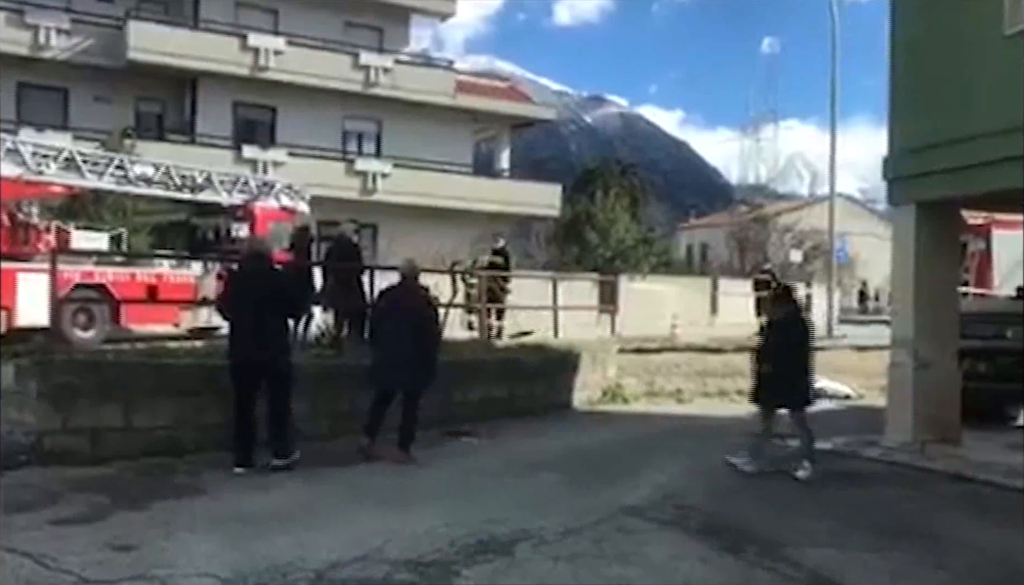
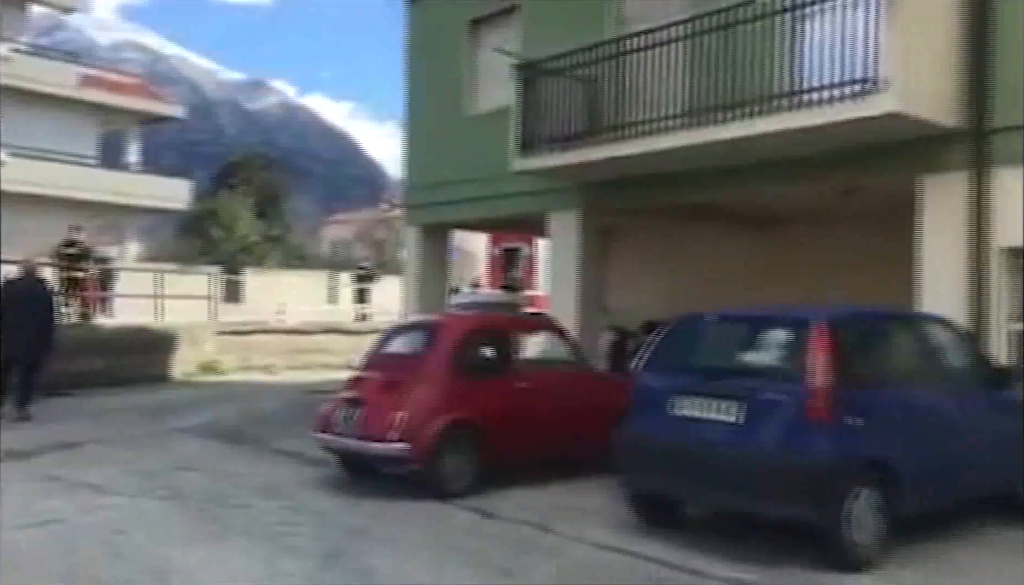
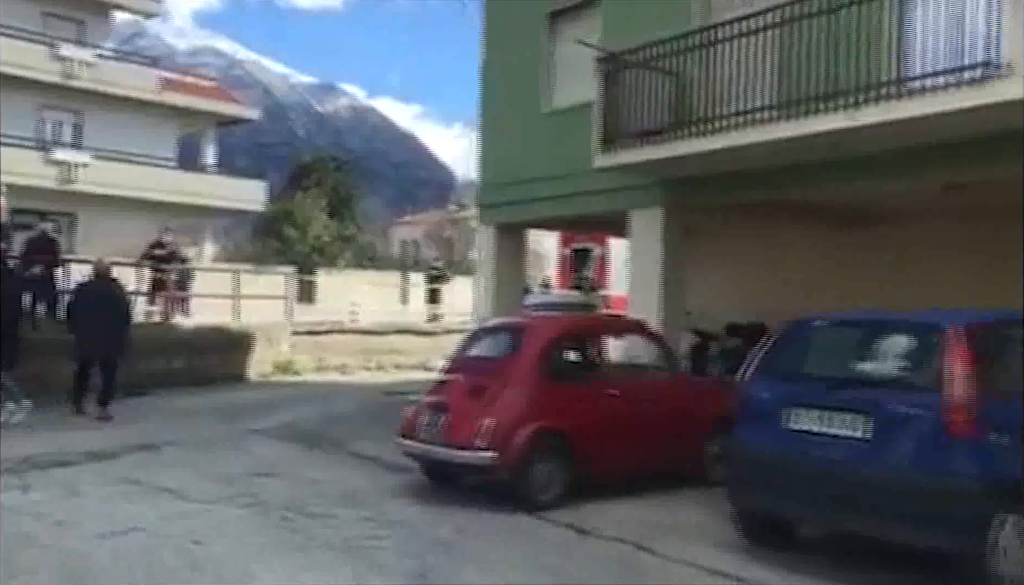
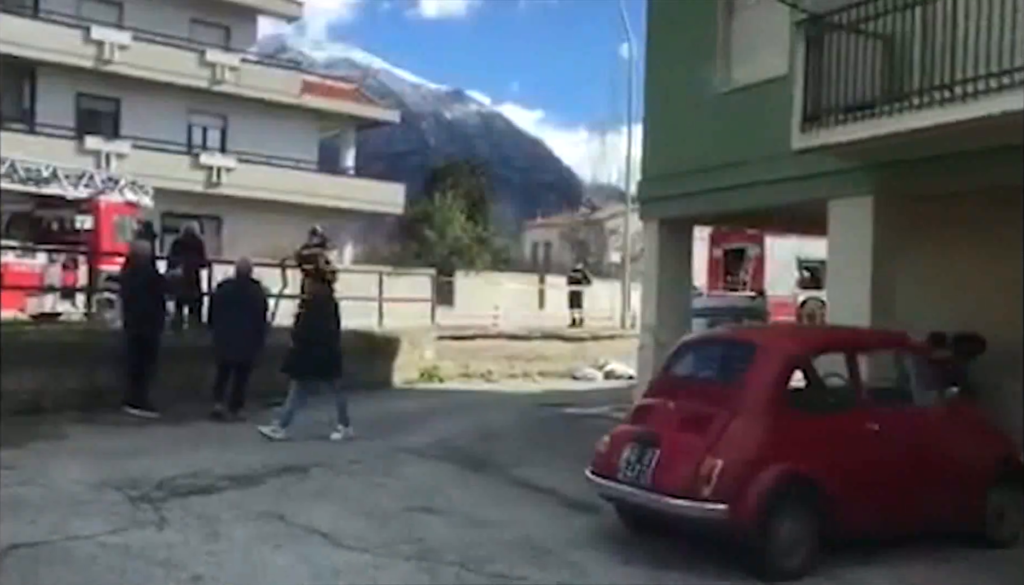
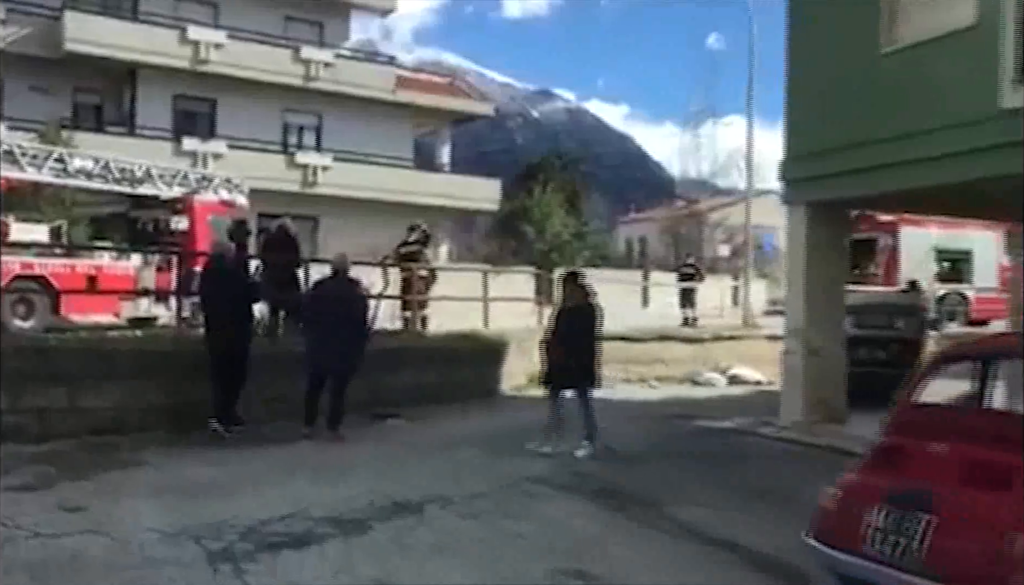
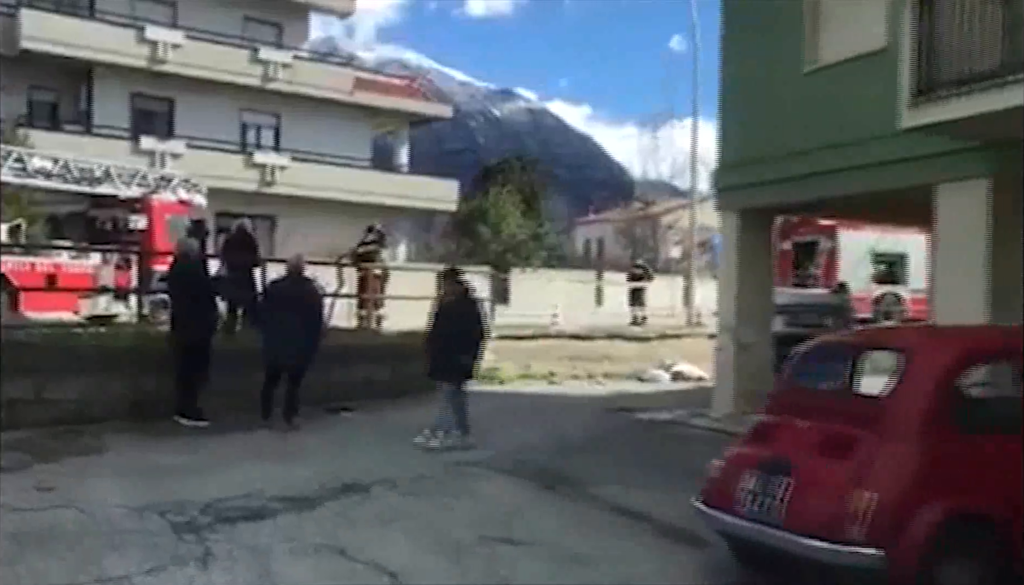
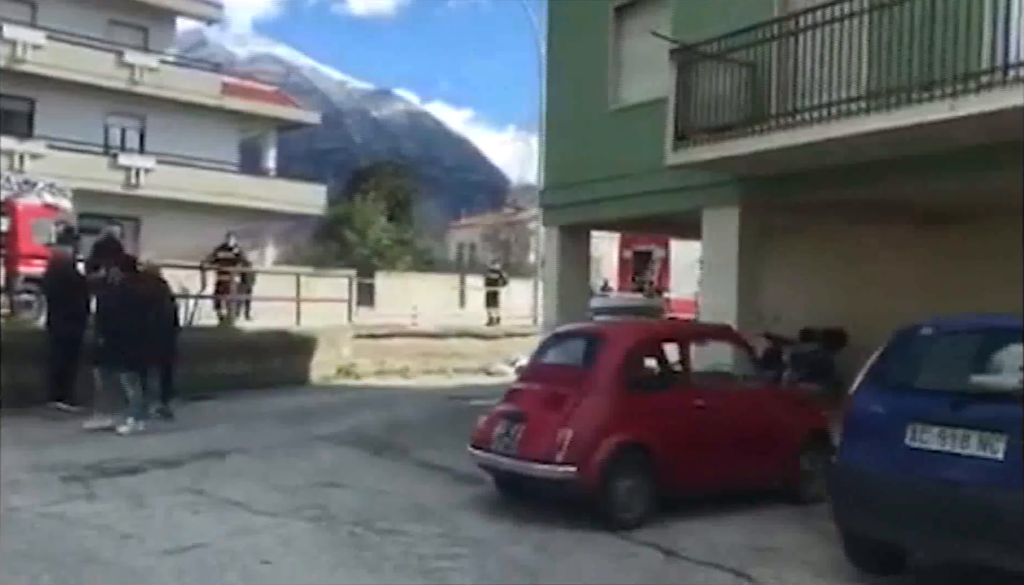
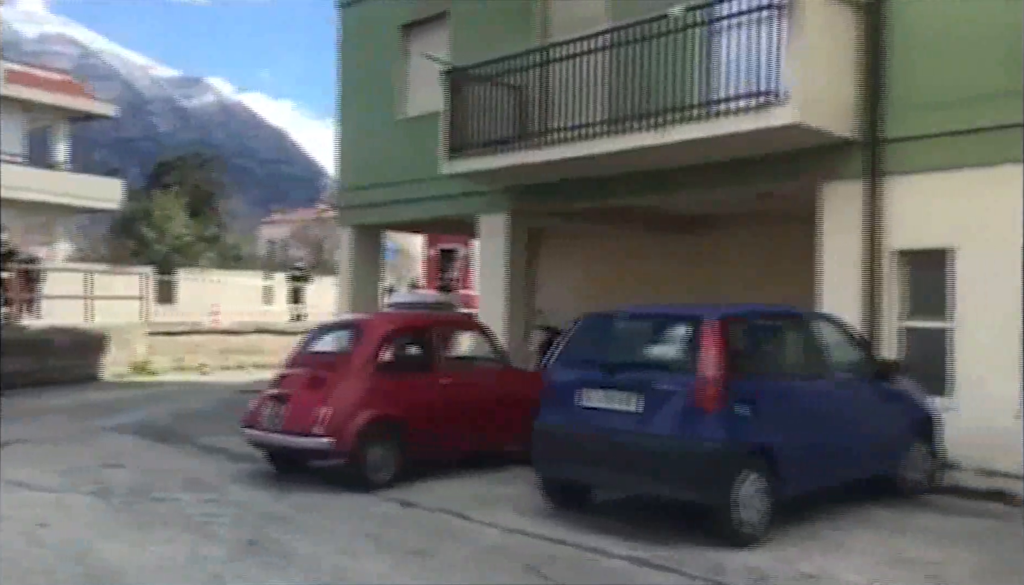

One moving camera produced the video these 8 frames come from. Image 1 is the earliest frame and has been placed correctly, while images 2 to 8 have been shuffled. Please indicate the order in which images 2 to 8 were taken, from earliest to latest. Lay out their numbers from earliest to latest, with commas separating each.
5, 6, 4, 7, 3, 2, 8
